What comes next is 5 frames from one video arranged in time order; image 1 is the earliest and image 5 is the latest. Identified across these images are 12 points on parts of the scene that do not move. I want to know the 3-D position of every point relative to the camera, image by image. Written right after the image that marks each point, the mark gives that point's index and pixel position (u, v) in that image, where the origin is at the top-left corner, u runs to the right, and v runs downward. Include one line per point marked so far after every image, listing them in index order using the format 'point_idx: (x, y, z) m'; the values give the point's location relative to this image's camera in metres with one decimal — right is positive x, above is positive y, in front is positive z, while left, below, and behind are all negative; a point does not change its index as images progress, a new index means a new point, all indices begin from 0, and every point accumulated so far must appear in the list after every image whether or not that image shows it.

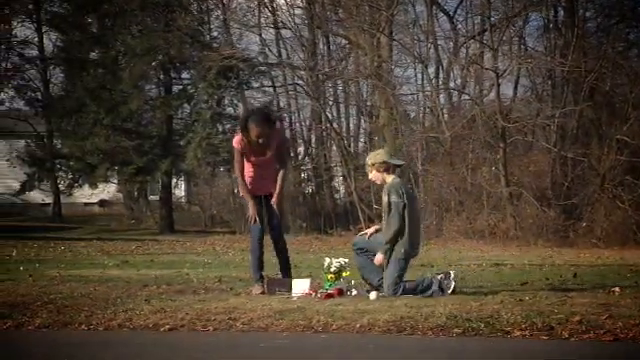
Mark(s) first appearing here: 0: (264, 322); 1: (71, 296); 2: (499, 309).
0: (-0.6, -1.5, +9.7) m
1: (-2.7, -1.3, +10.3) m
2: (+2.0, -1.4, +10.3) m
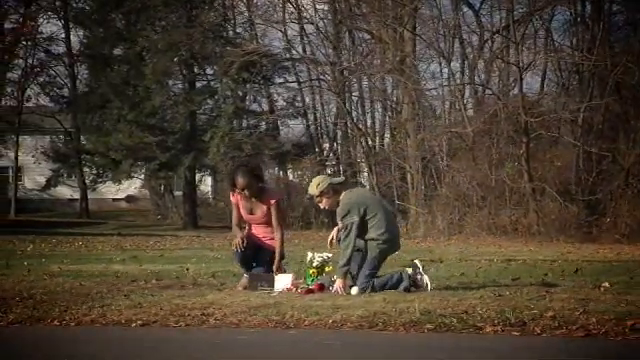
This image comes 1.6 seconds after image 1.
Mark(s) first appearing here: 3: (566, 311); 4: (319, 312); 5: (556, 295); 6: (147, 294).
0: (-0.8, -1.4, +9.8) m
1: (-3.0, -1.3, +10.5) m
2: (+1.7, -1.4, +10.2) m
3: (+2.6, -1.4, +9.9) m
4: (0.0, -1.4, +10.0) m
5: (+2.7, -1.3, +10.6) m
6: (-2.0, -1.3, +10.8) m
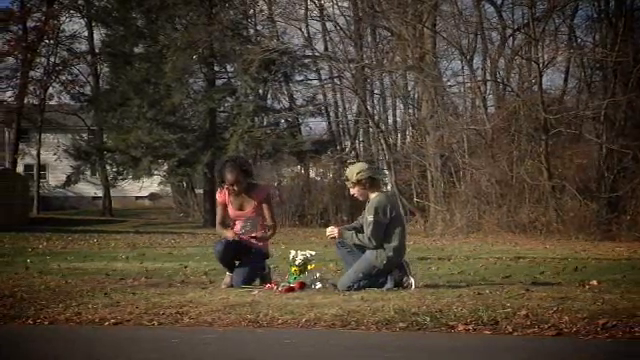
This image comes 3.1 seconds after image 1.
0: (-1.1, -1.4, +9.9) m
1: (-3.2, -1.3, +10.7) m
2: (+1.4, -1.3, +10.2) m
3: (+2.3, -1.4, +9.8) m
4: (-0.3, -1.4, +10.1) m
5: (+2.4, -1.3, +10.5) m
6: (-2.2, -1.3, +11.0) m
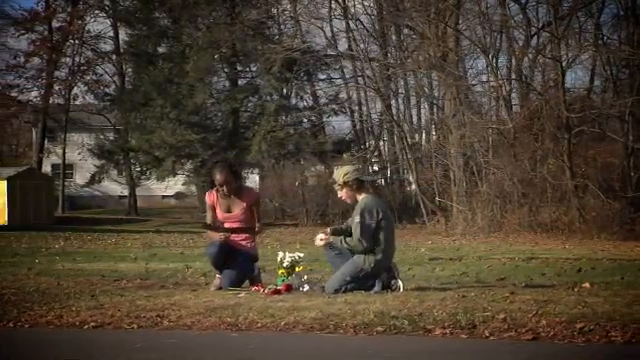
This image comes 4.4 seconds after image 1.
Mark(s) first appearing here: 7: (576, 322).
0: (-1.4, -1.5, +10.0) m
1: (-3.4, -1.3, +10.9) m
2: (+1.2, -1.4, +10.1) m
3: (+2.1, -1.4, +9.7) m
4: (-0.5, -1.4, +10.2) m
5: (+2.2, -1.3, +10.4) m
6: (-2.4, -1.3, +11.1) m
7: (+2.6, -1.4, +9.4) m
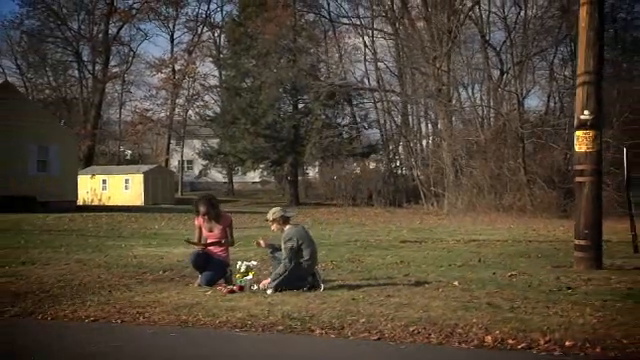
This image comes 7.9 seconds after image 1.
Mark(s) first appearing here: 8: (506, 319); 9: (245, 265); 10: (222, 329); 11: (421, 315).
0: (-2.4, -2.0, +14.2) m
1: (-4.2, -1.8, +15.5) m
2: (+0.1, -1.9, +13.7) m
3: (+0.8, -1.9, +13.1) m
4: (-1.5, -2.0, +14.1) m
5: (+1.1, -1.8, +13.7) m
6: (-3.2, -1.8, +15.5) m
7: (+1.3, -2.0, +12.6) m
8: (+2.5, -1.8, +12.3) m
9: (-1.1, -1.4, +15.2) m
10: (-1.3, -2.2, +13.3) m
11: (+1.4, -1.9, +13.0) m
